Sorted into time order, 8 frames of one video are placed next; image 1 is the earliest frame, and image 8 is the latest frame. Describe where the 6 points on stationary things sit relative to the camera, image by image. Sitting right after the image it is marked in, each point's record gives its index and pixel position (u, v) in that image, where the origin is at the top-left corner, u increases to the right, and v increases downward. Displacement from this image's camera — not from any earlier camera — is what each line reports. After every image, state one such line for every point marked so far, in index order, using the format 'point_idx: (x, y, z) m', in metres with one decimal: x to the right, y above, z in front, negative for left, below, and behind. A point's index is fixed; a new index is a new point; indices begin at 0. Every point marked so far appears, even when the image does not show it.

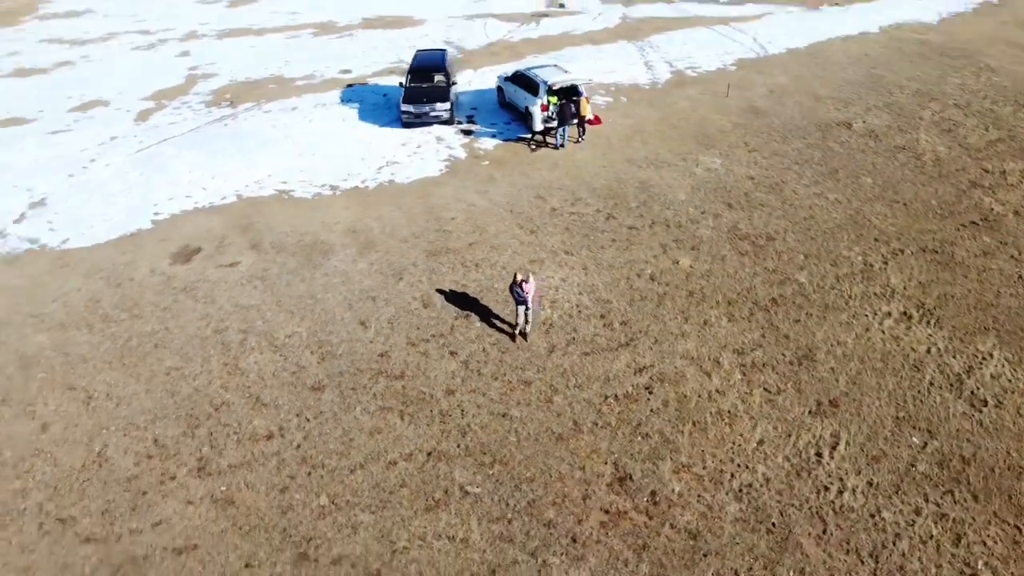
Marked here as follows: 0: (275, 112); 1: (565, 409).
0: (-5.8, +4.2, +19.3) m
1: (+0.7, -1.7, +11.6) m
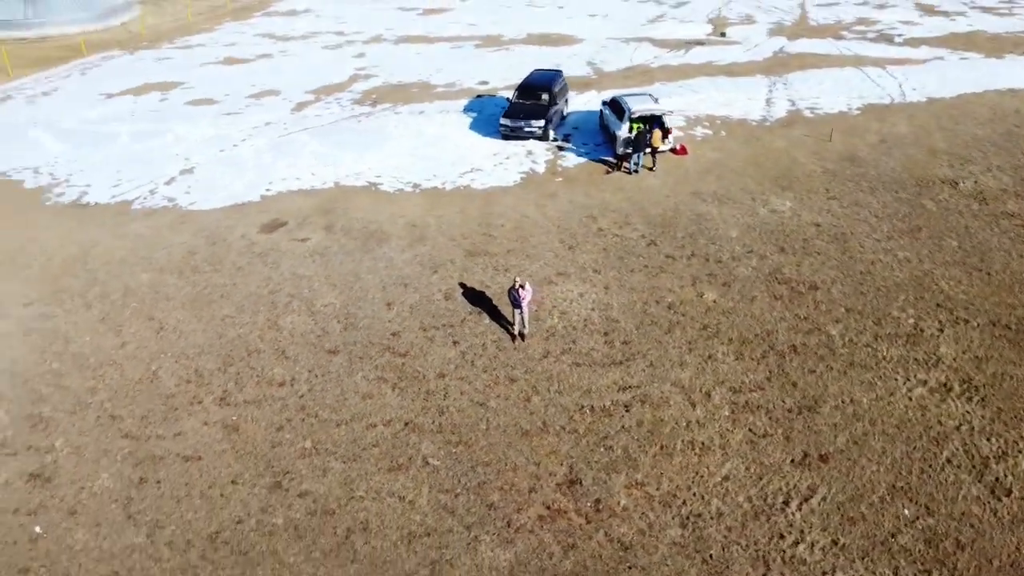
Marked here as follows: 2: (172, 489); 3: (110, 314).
0: (-3.0, +4.6, +21.7) m
1: (+0.4, -1.9, +12.6) m
2: (-5.0, -2.9, +11.6) m
3: (-7.0, -0.4, +13.9) m
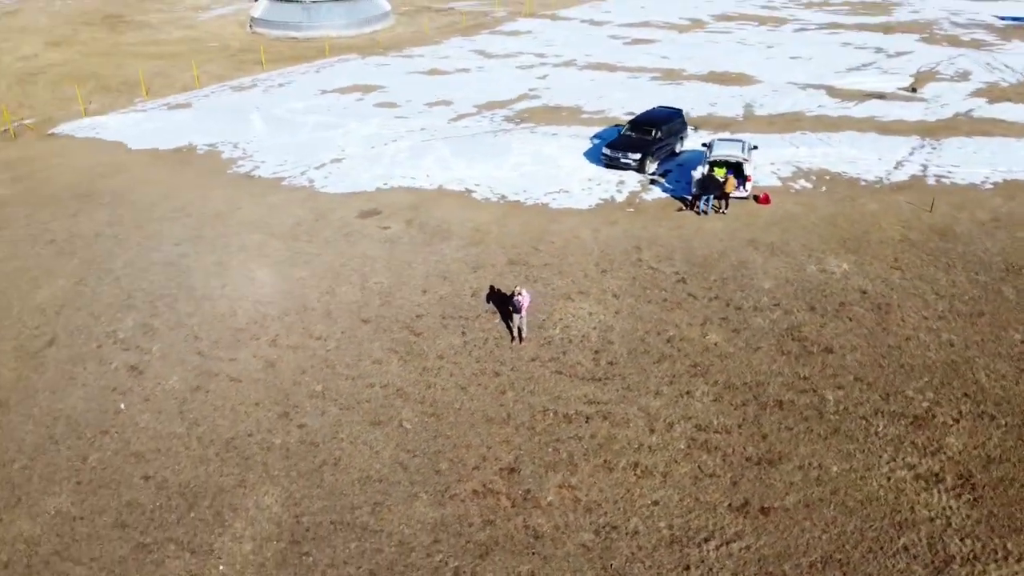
0: (+0.7, +4.5, +23.9) m
1: (-0.1, -2.0, +14.3) m
2: (-5.6, -2.0, +14.9) m
3: (-6.4, +0.6, +17.8) m
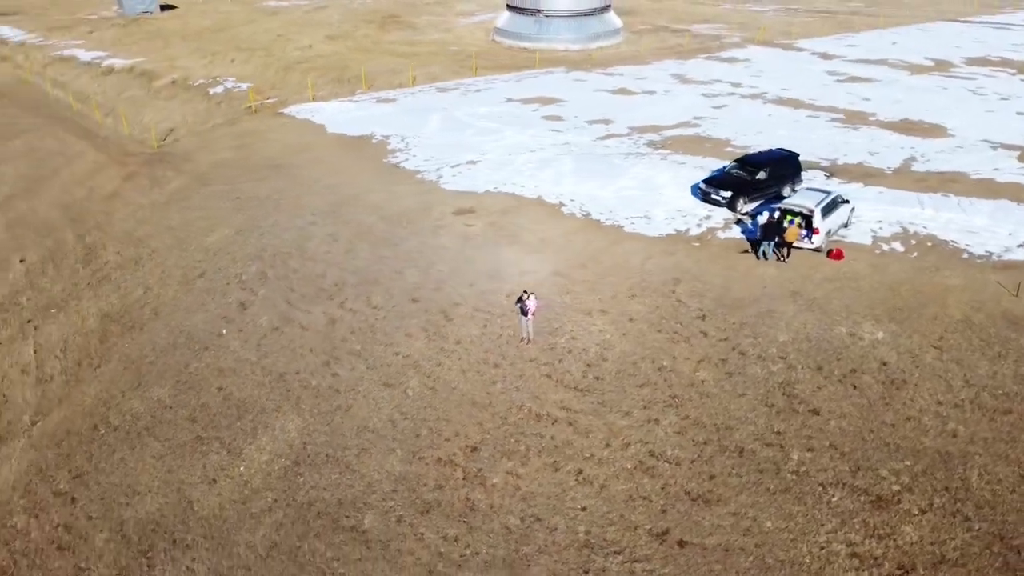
0: (+4.6, +3.9, +24.8) m
1: (-0.4, -2.1, +16.0) m
2: (-5.3, -1.1, +18.4) m
3: (-4.6, +1.5, +21.3) m
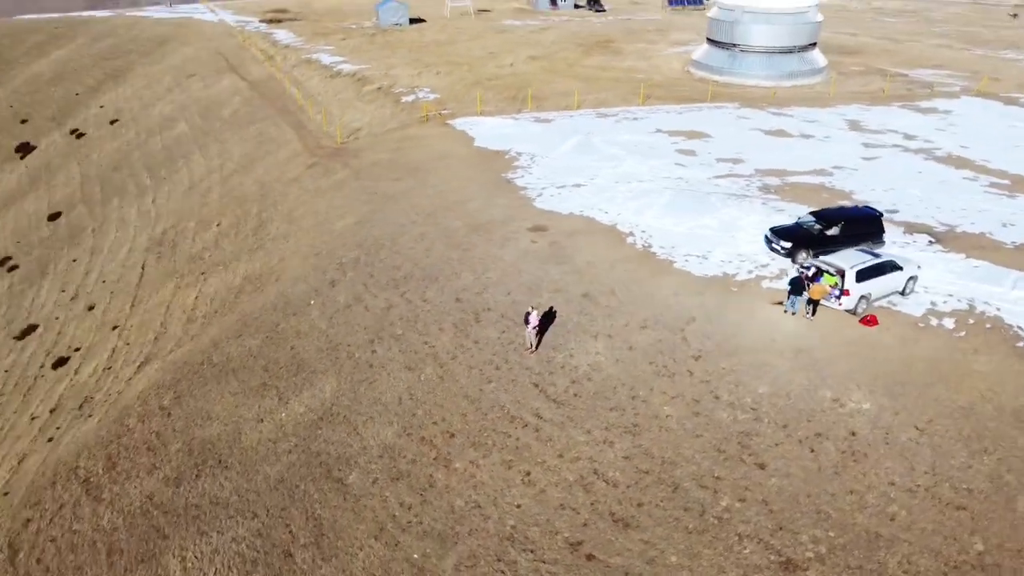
0: (+7.6, +2.5, +24.6) m
1: (-0.6, -2.2, +17.7) m
2: (-4.3, -0.7, +21.4) m
3: (-2.5, +1.7, +24.0) m
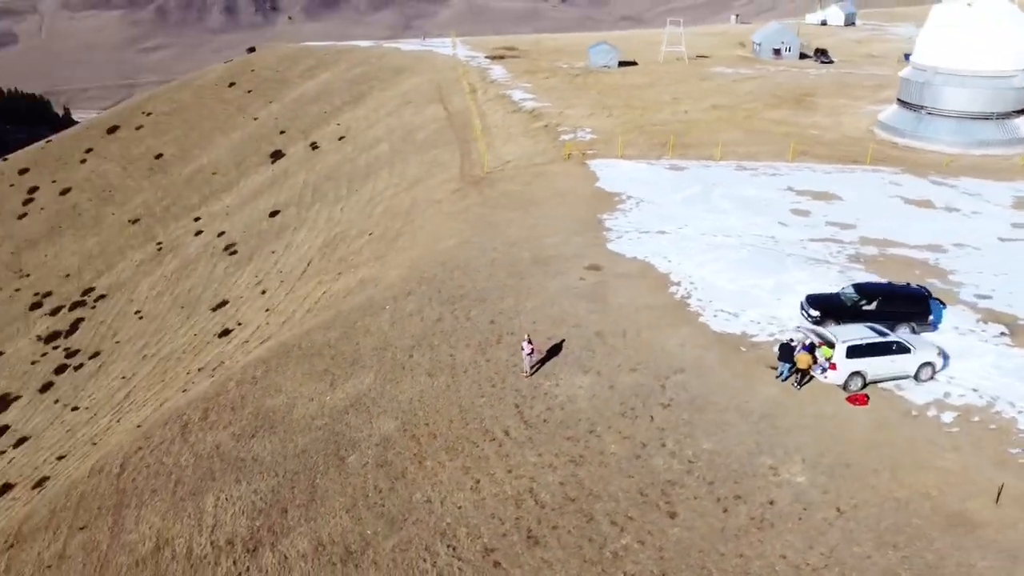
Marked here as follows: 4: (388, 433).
0: (+9.5, +0.4, +23.8) m
1: (-0.9, -2.8, +19.5) m
2: (-3.2, -1.0, +24.2) m
3: (-0.3, +0.9, +26.1) m
4: (-3.1, -3.6, +19.9) m
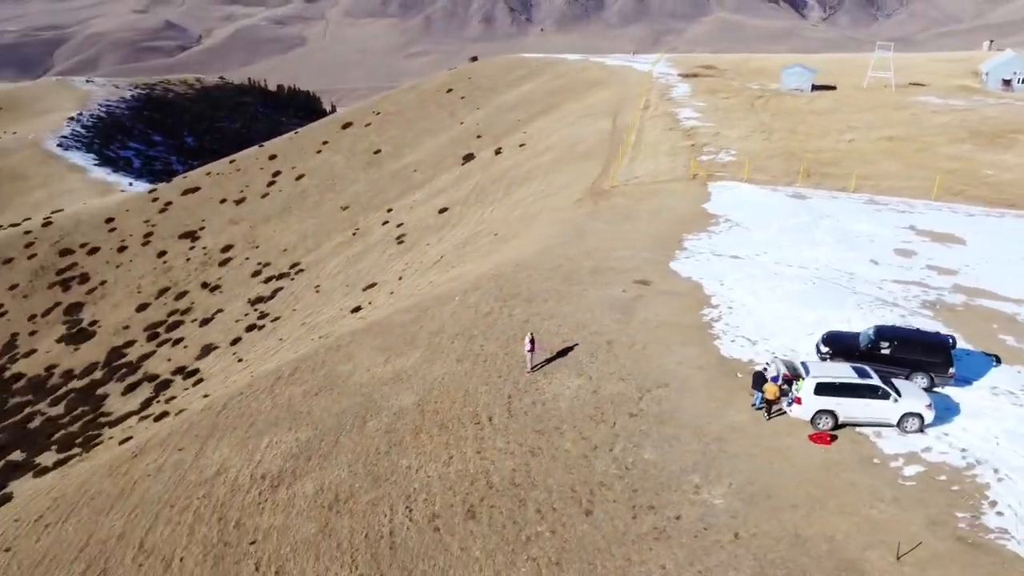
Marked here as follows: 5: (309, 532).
0: (+10.6, -0.8, +22.5) m
1: (-0.8, -2.7, +21.1) m
2: (-1.6, -0.8, +26.2) m
3: (+1.9, +0.7, +27.4) m
4: (-3.0, -3.2, +22.1) m
5: (-4.7, -5.7, +18.9) m
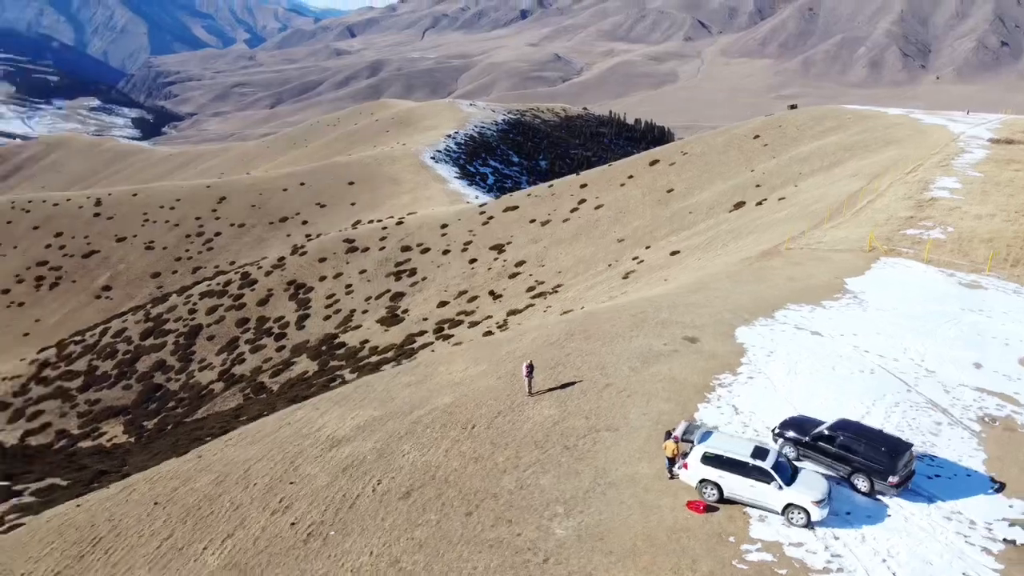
0: (+10.5, -3.4, +20.6) m
1: (-0.7, -3.4, +23.9) m
2: (+1.0, -1.8, +28.9) m
3: (+4.8, -0.9, +28.6) m
4: (-2.3, -3.7, +25.7) m
5: (-5.6, -5.6, +23.4) m
